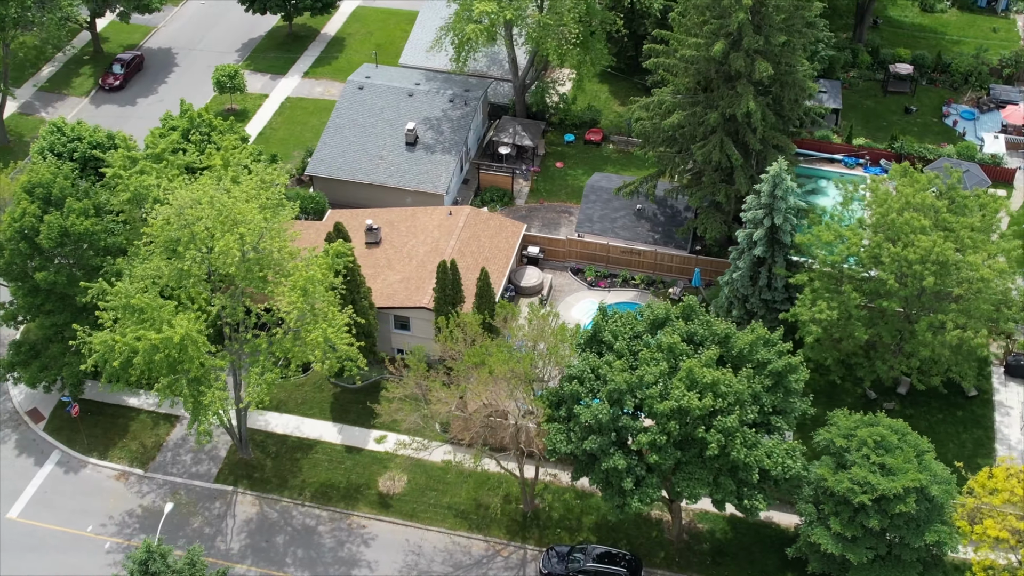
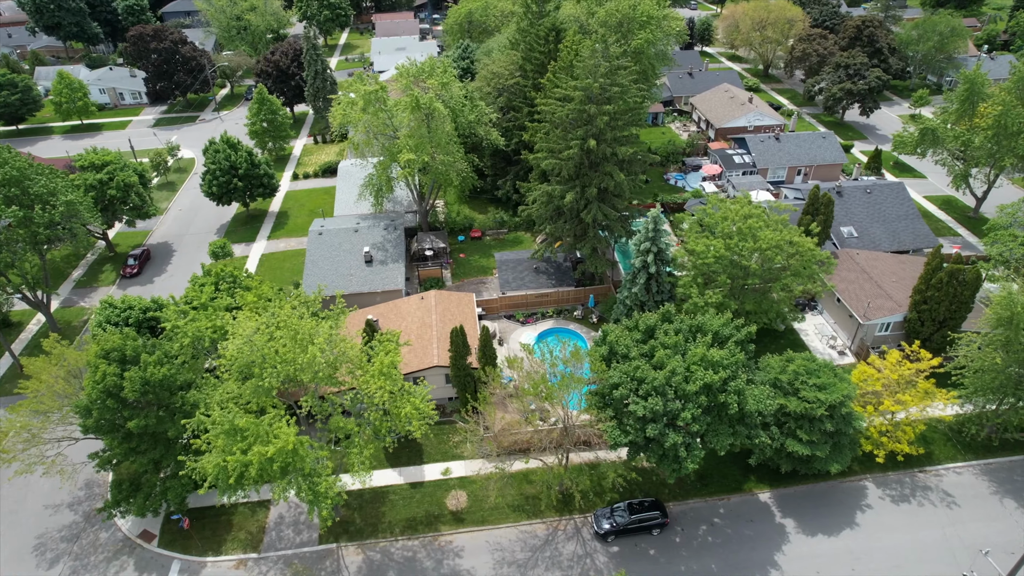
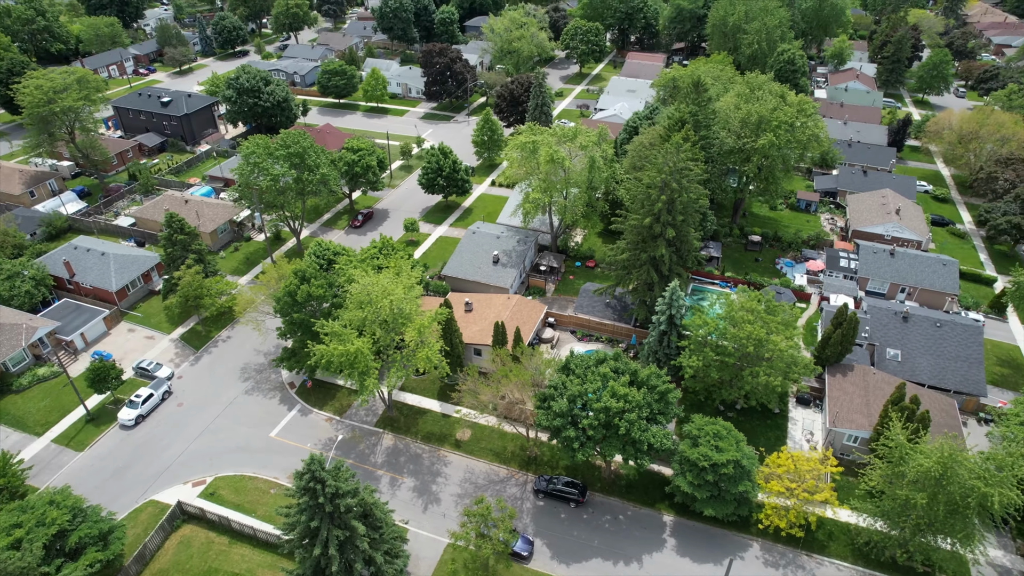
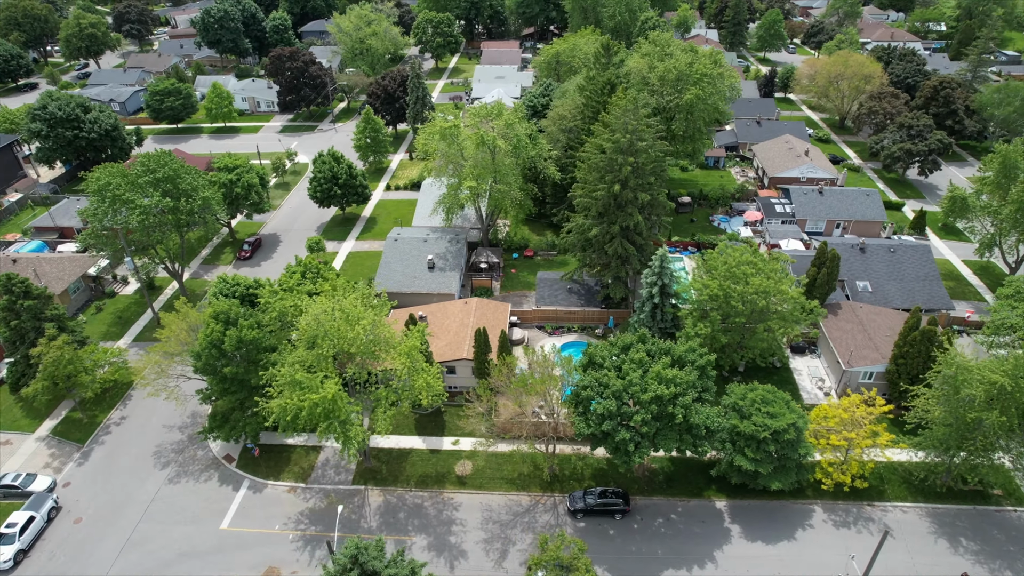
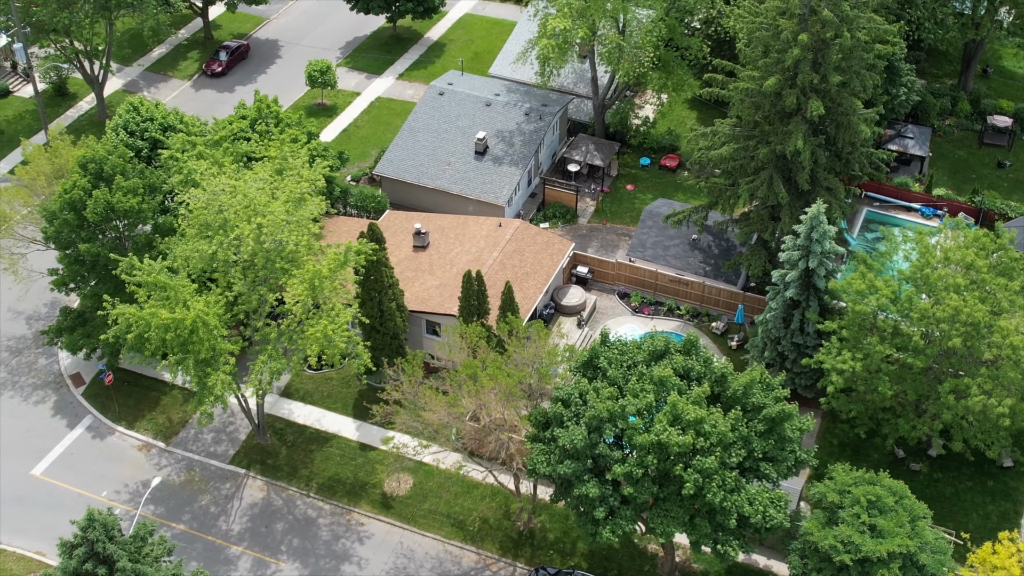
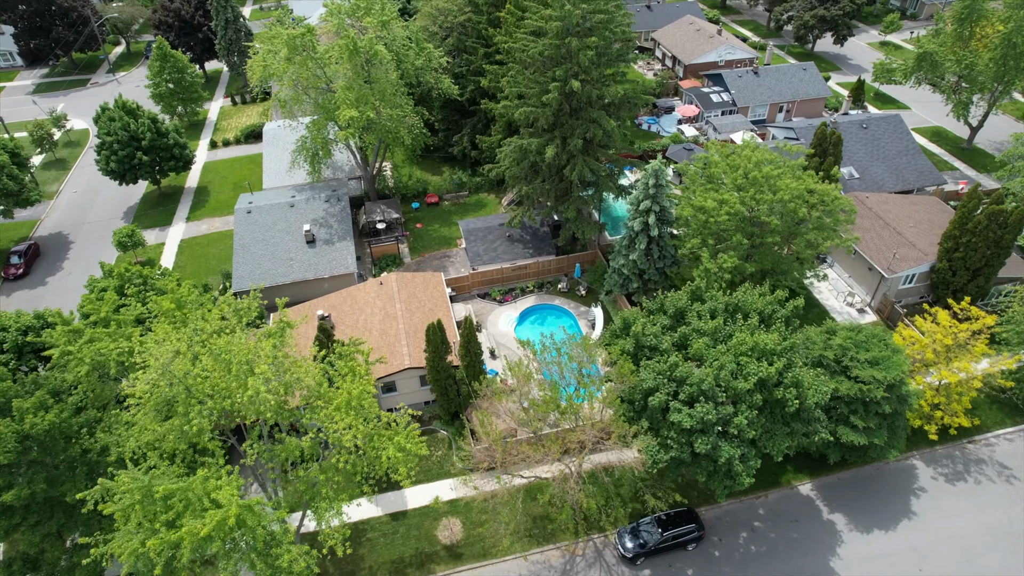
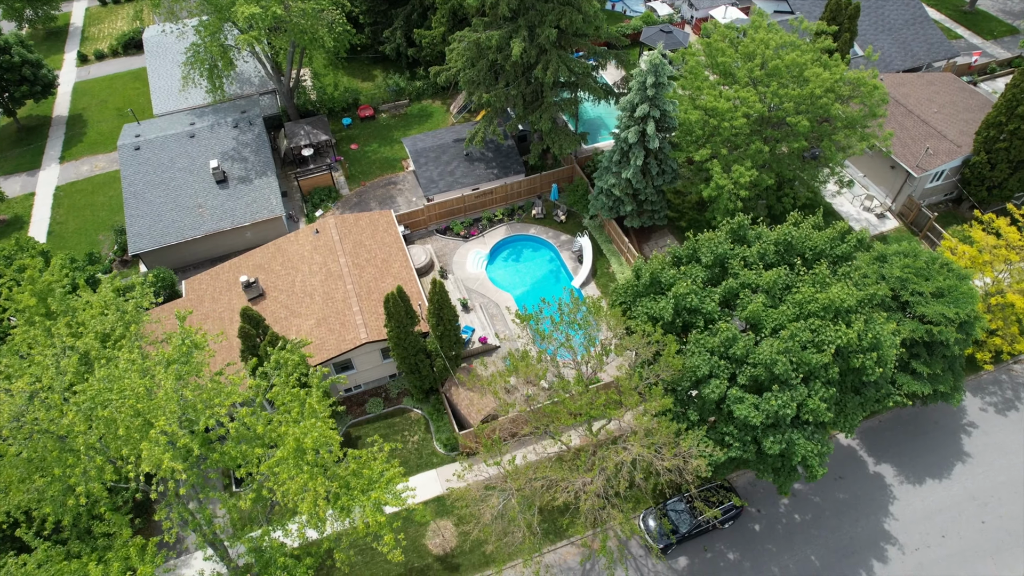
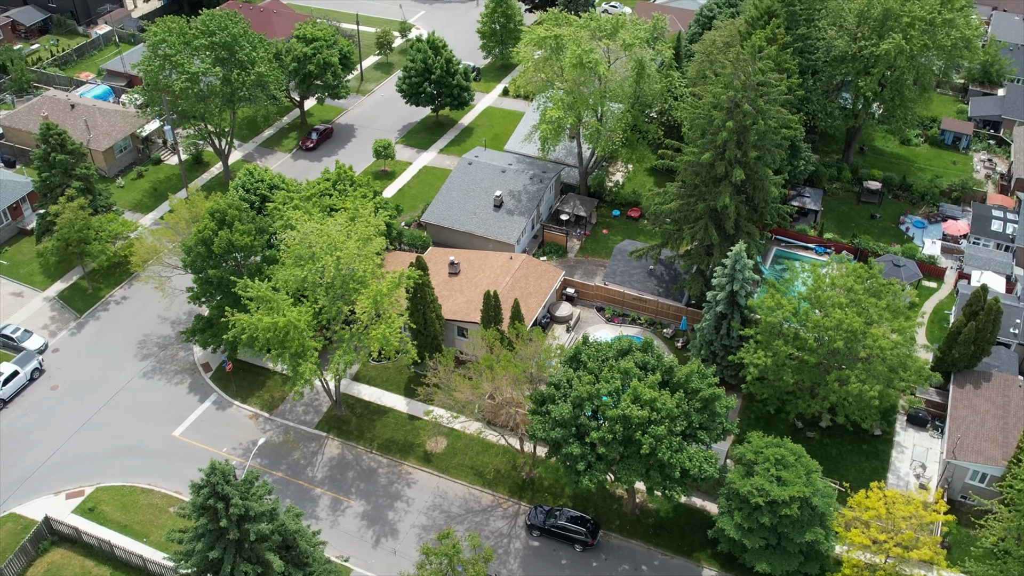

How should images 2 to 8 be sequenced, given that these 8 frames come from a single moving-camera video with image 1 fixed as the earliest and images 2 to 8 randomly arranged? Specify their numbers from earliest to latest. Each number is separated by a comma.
5, 8, 3, 4, 2, 6, 7
